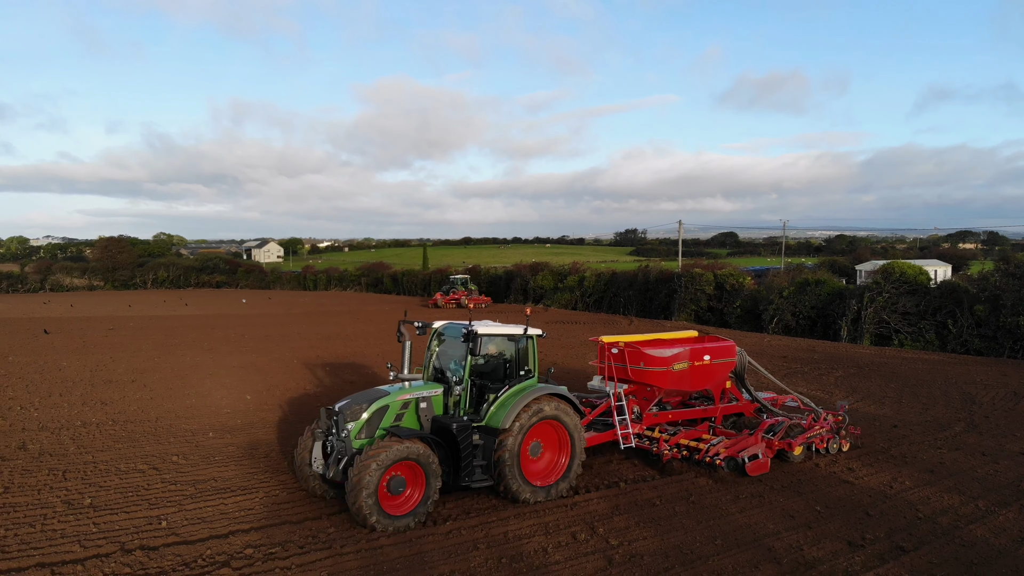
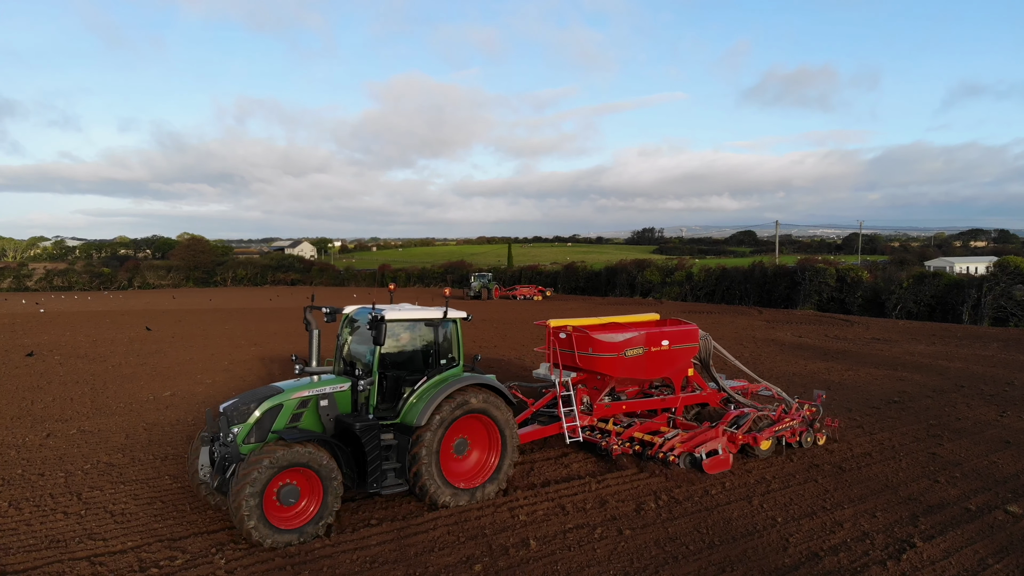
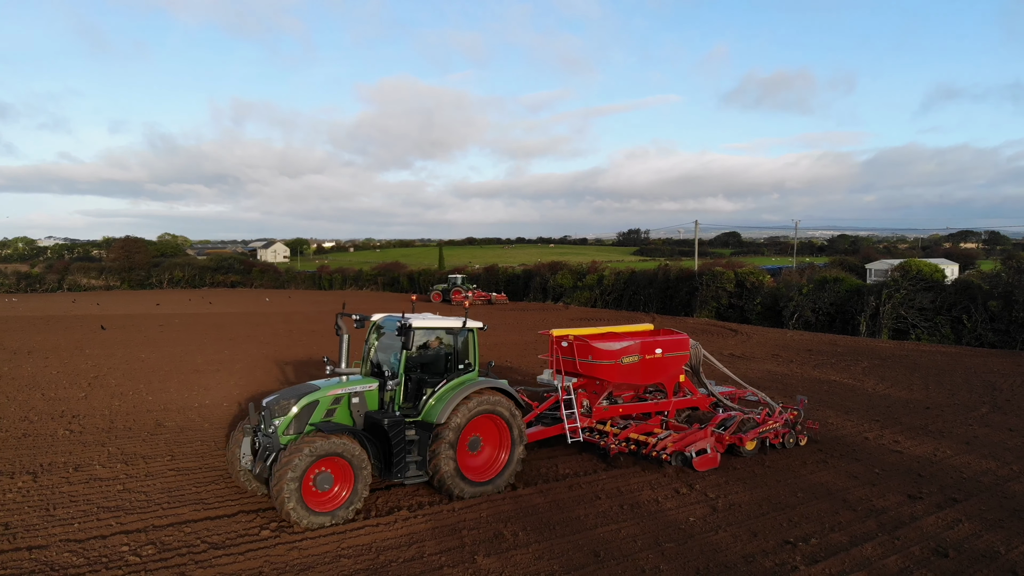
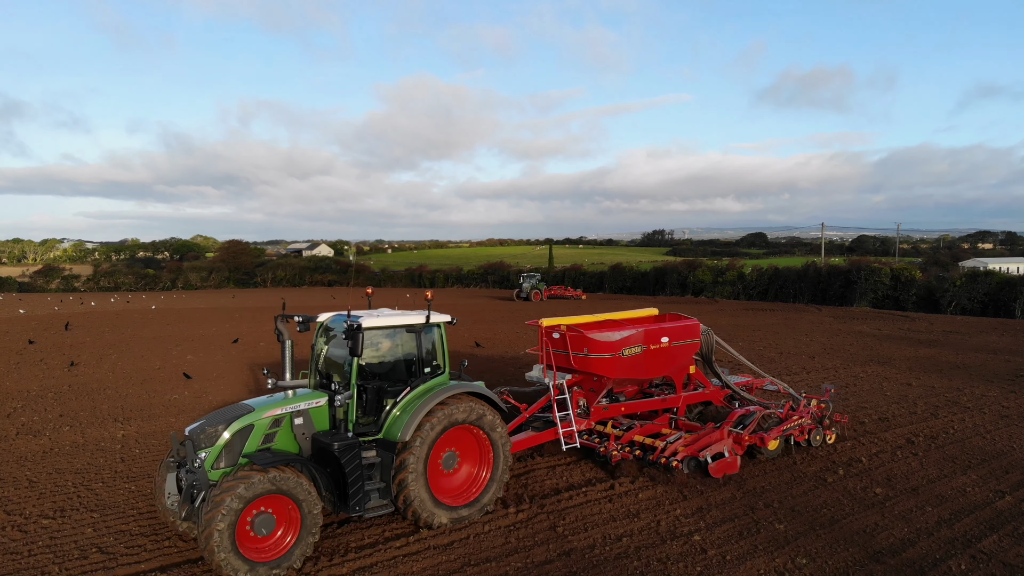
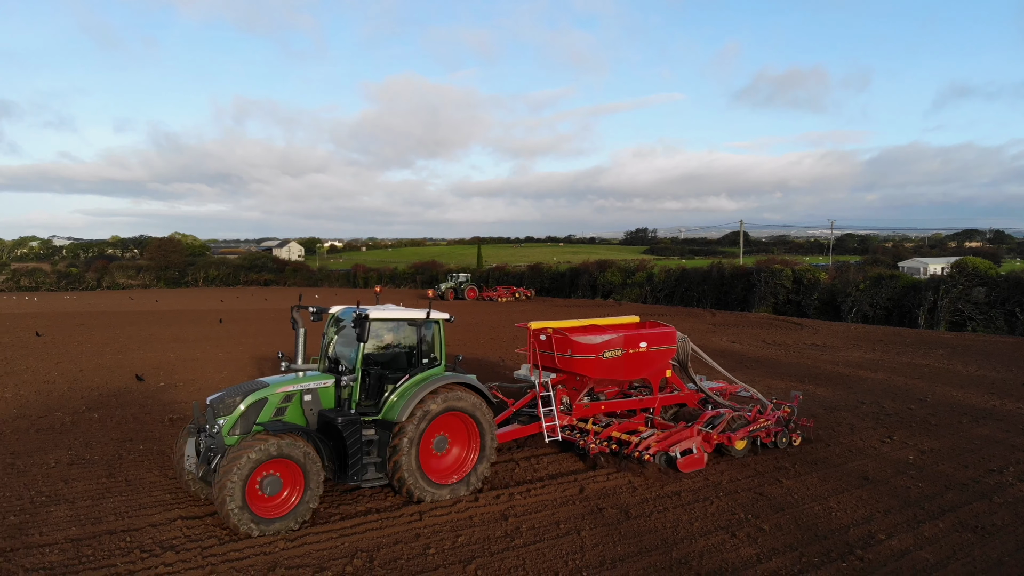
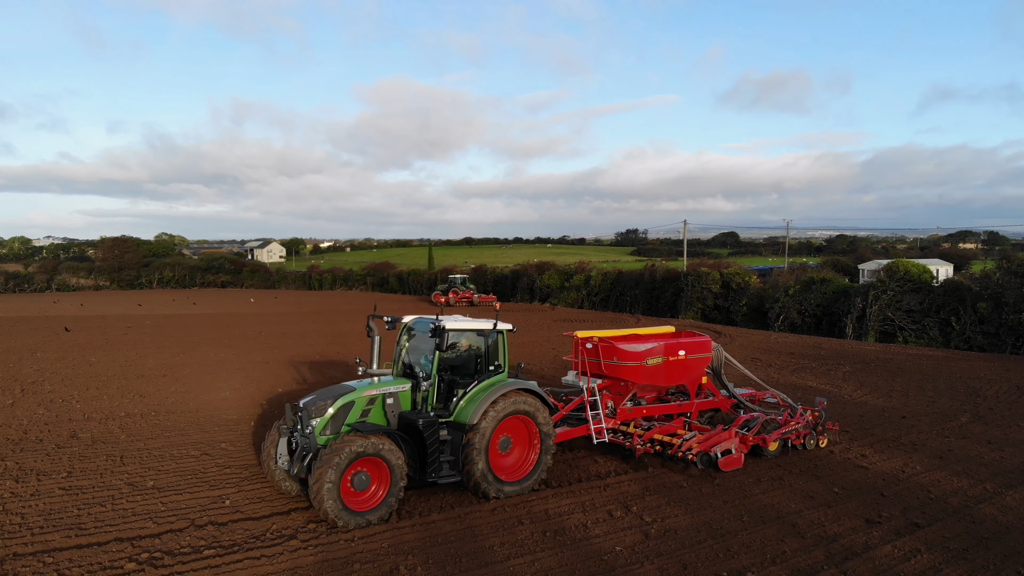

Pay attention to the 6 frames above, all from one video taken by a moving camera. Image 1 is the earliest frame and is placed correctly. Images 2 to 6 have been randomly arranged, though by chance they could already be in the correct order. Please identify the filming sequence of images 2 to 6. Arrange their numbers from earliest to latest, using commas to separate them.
6, 3, 5, 2, 4
